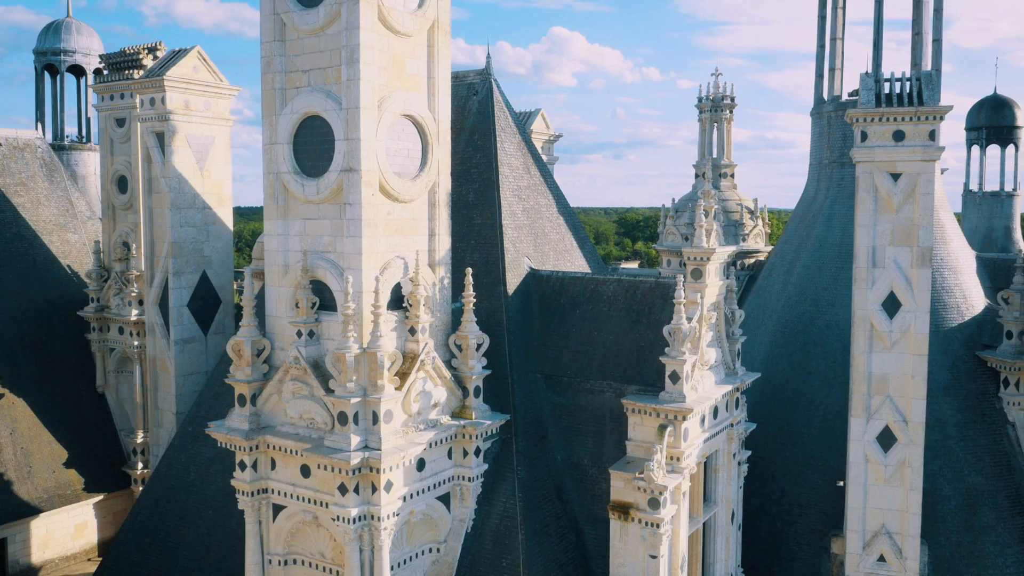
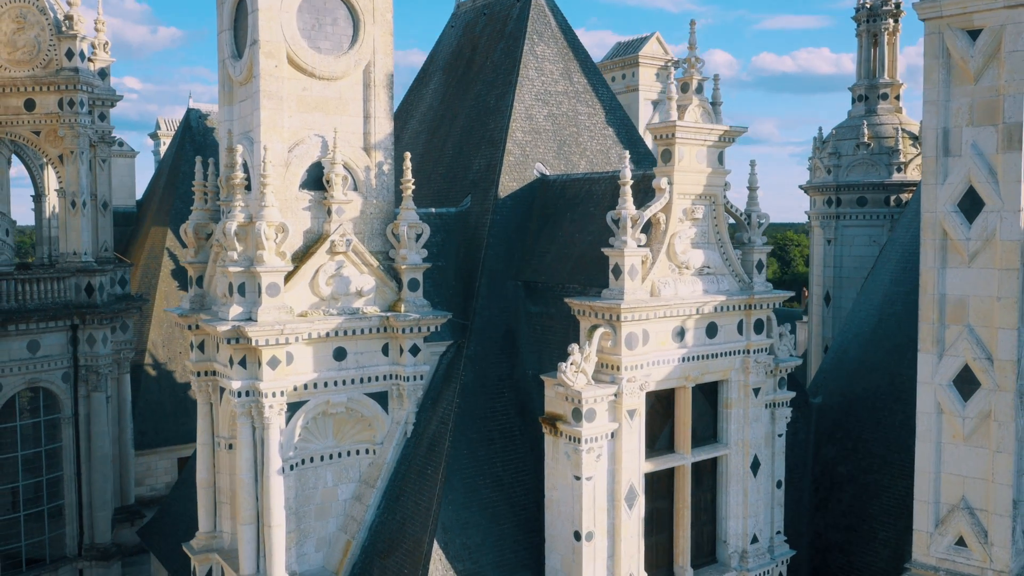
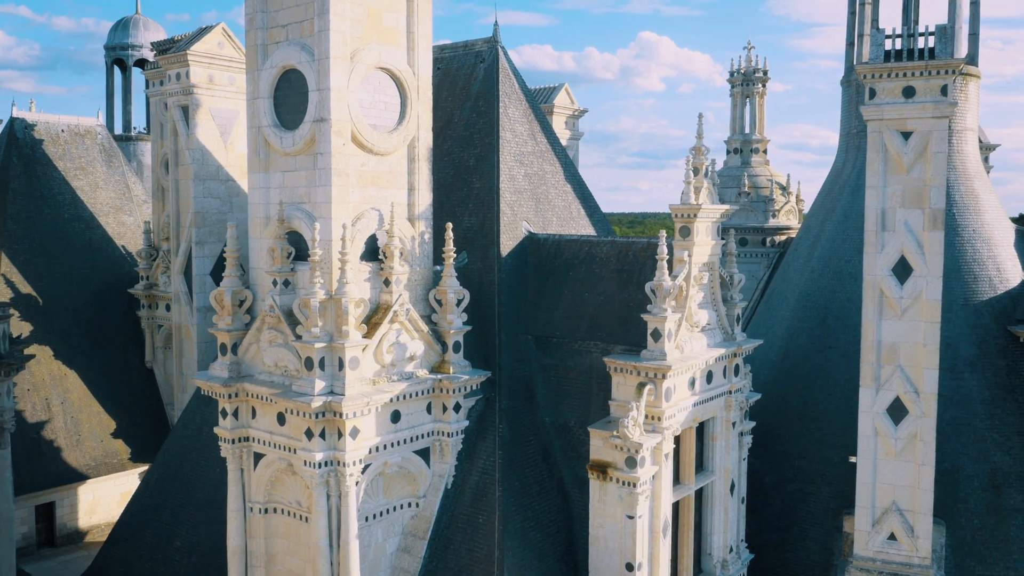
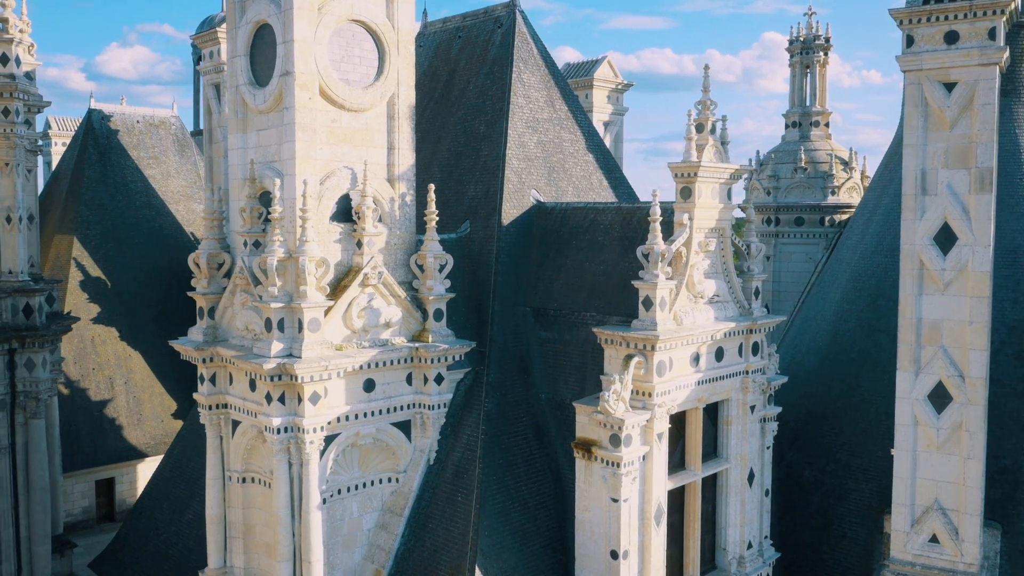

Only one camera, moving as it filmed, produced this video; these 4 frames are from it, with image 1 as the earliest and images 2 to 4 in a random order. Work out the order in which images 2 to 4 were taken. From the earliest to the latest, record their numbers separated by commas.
3, 4, 2
